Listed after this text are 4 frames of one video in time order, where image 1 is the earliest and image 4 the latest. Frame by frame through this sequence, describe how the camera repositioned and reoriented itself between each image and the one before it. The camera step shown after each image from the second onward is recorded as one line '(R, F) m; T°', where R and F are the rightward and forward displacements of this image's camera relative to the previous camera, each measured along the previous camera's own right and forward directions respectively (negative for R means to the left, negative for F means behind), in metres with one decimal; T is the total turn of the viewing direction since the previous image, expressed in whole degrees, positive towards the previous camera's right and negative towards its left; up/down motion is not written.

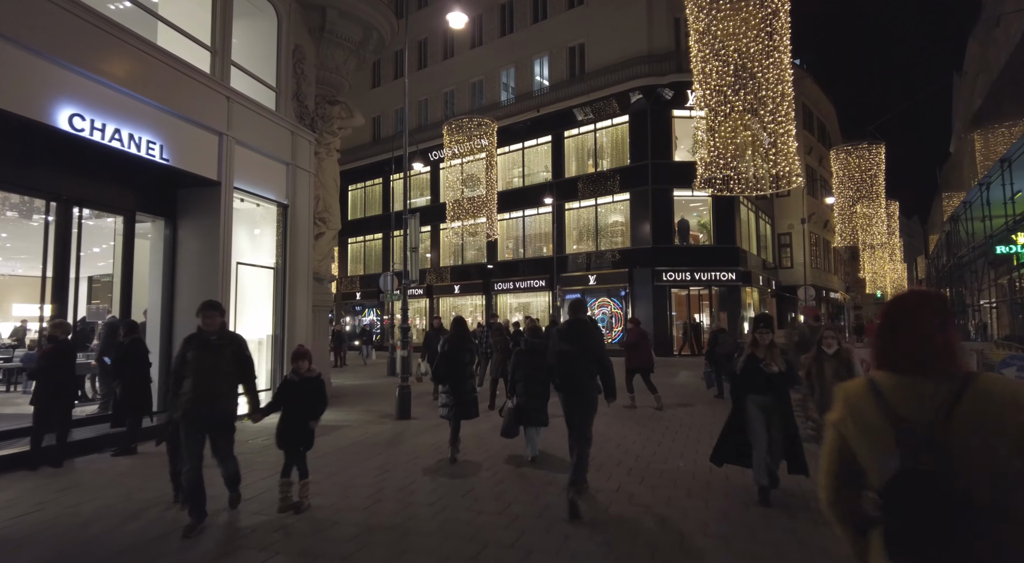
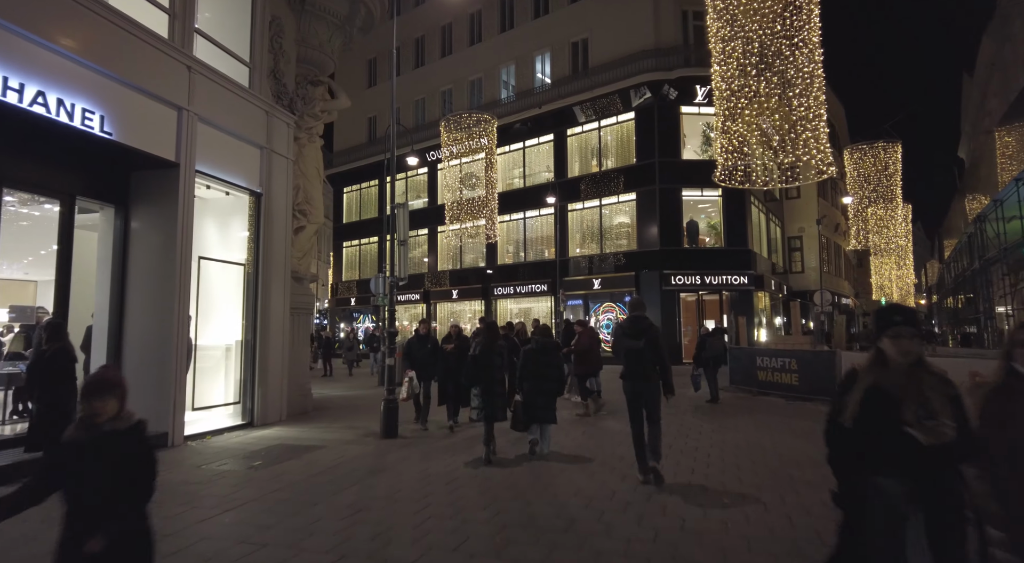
(-0.1, +1.3) m; 0°
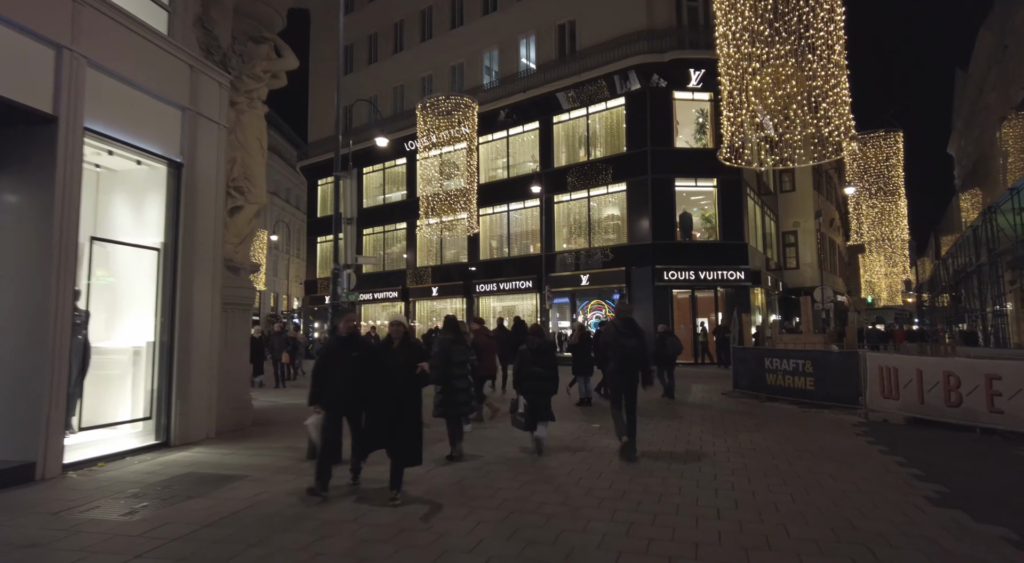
(+0.2, +1.7) m; +1°
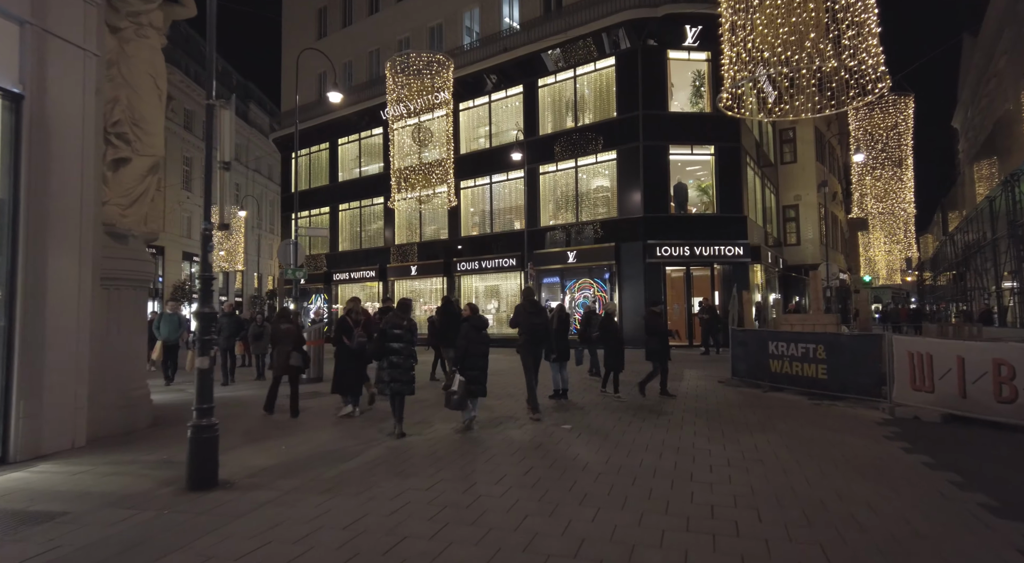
(+0.6, +1.8) m; 0°
